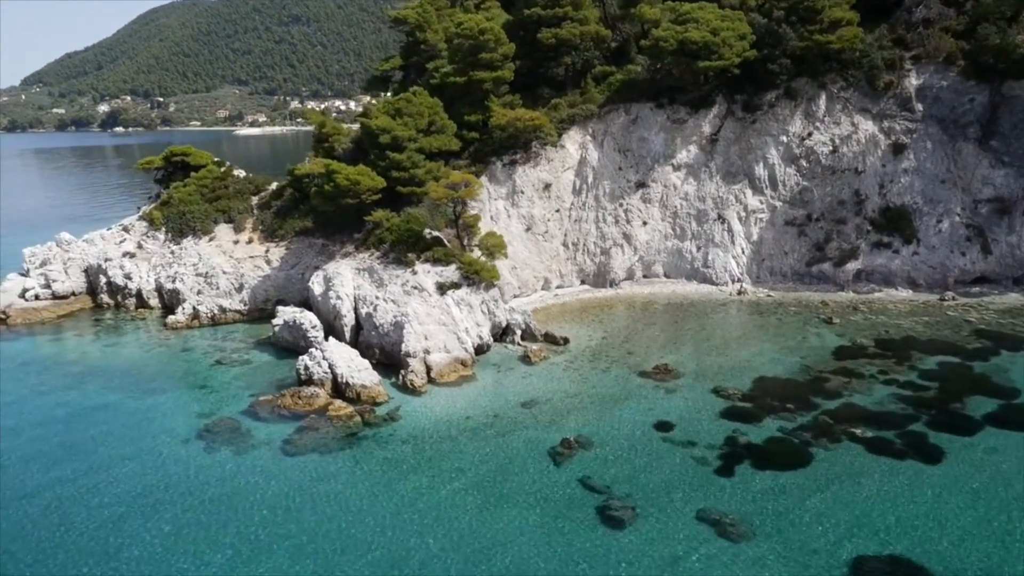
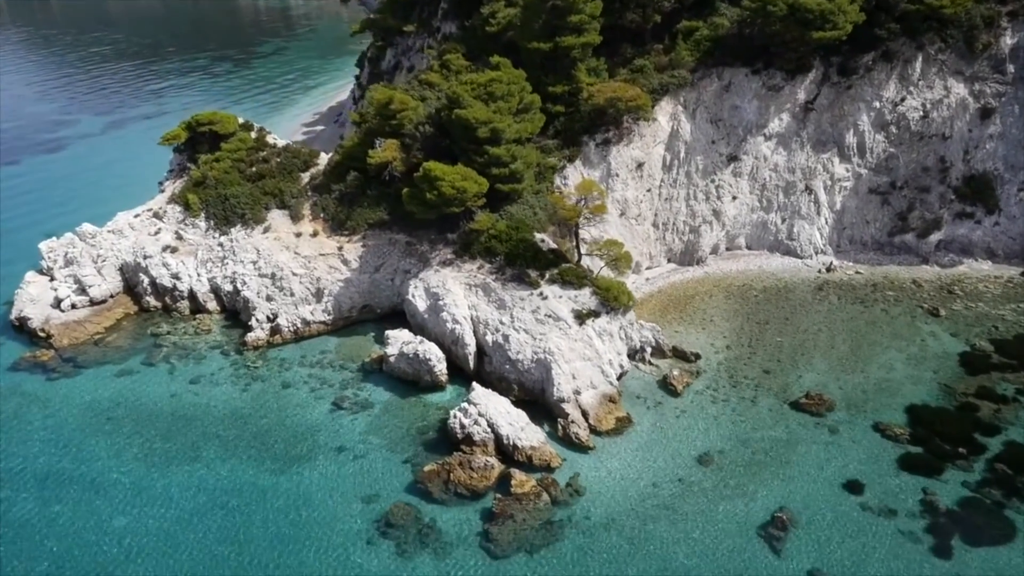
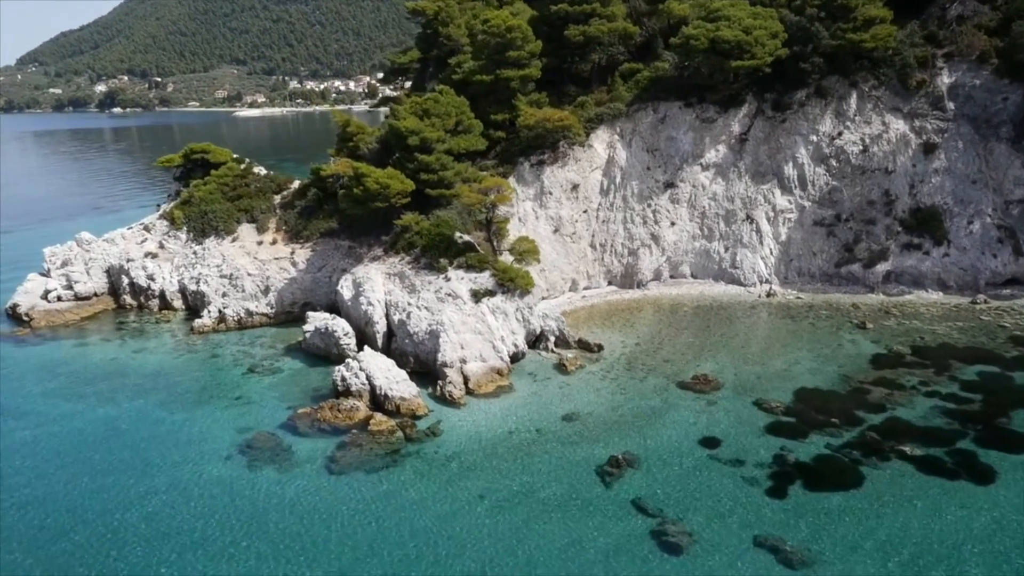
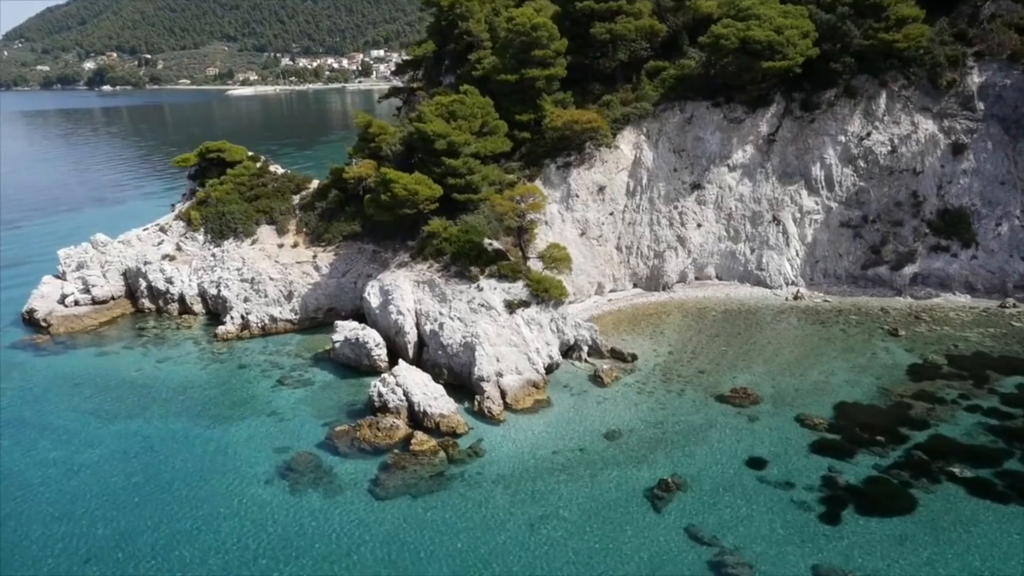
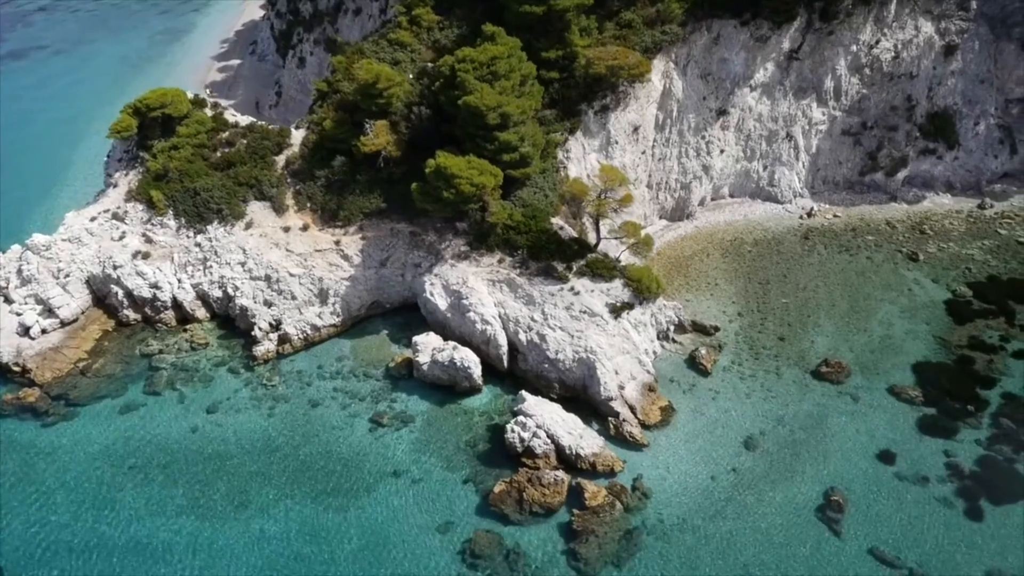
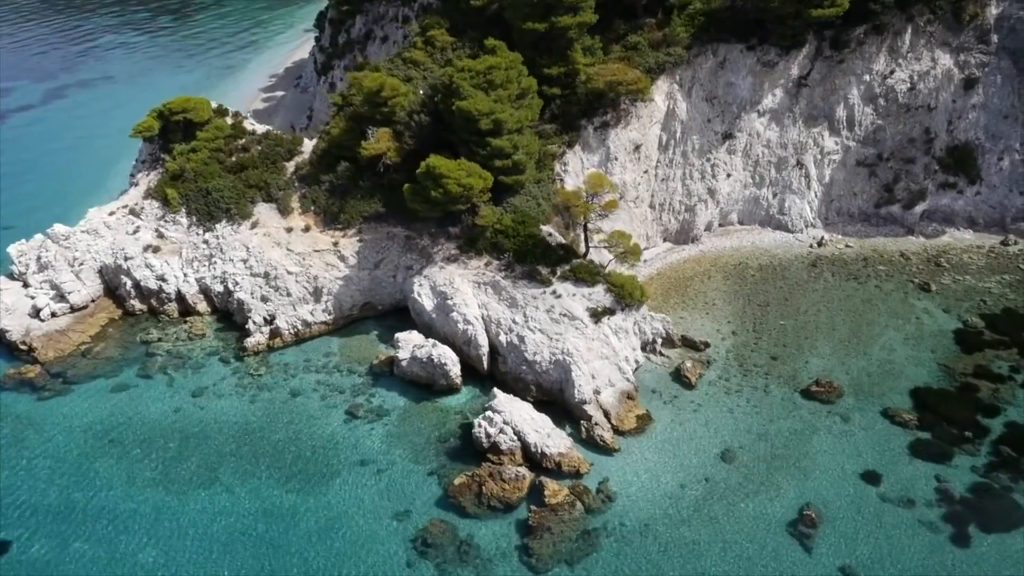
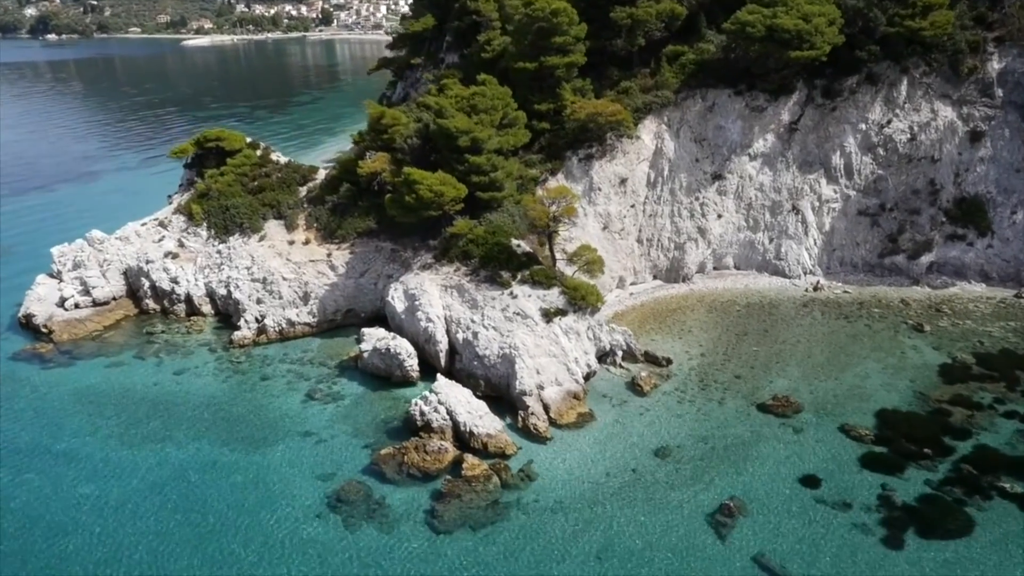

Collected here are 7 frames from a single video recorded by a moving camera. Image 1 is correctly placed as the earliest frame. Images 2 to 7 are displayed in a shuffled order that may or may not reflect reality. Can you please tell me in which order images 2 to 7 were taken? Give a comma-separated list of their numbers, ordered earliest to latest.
3, 4, 7, 2, 6, 5
